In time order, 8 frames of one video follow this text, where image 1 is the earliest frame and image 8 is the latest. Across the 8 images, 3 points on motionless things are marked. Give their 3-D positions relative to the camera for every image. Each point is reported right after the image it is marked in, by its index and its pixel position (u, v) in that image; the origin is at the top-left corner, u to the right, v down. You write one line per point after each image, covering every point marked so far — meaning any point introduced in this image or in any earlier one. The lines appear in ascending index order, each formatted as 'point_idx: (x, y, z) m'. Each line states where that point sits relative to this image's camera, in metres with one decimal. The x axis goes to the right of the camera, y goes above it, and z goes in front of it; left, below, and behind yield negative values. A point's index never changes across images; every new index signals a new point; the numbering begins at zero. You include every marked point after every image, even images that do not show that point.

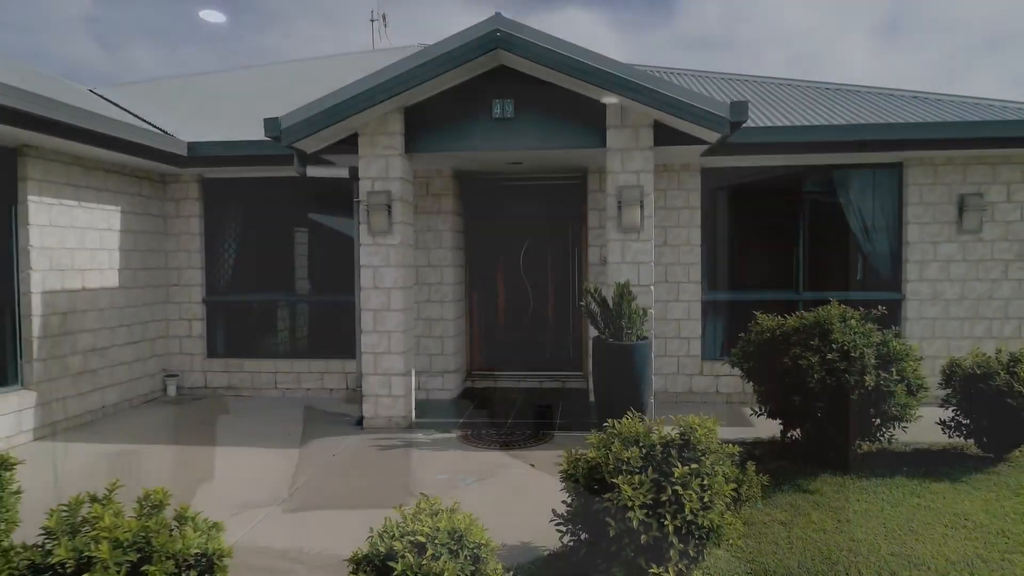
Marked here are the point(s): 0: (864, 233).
0: (+3.2, +0.5, +6.0) m
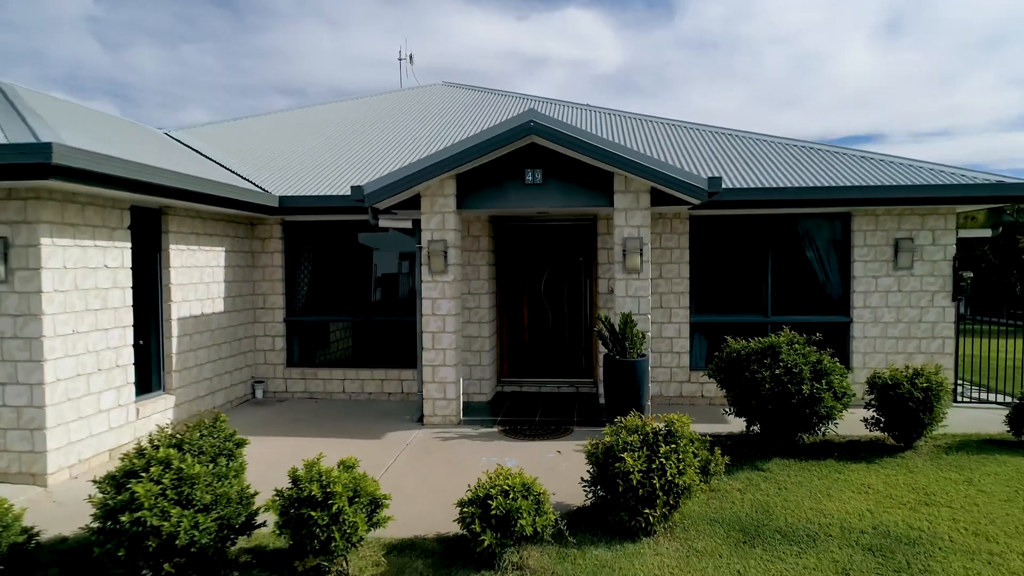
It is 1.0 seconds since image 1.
0: (+3.5, +0.2, +7.4) m
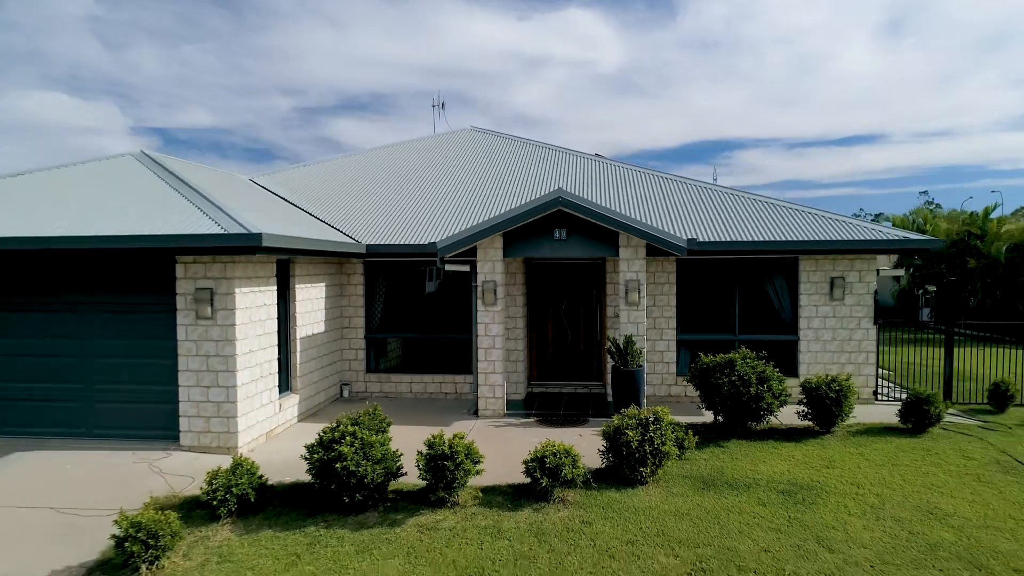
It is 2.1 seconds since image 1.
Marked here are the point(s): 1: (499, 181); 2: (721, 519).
0: (+3.9, -0.2, +9.8) m
1: (-0.3, +1.9, +12.2) m
2: (+1.8, -2.0, +5.8) m
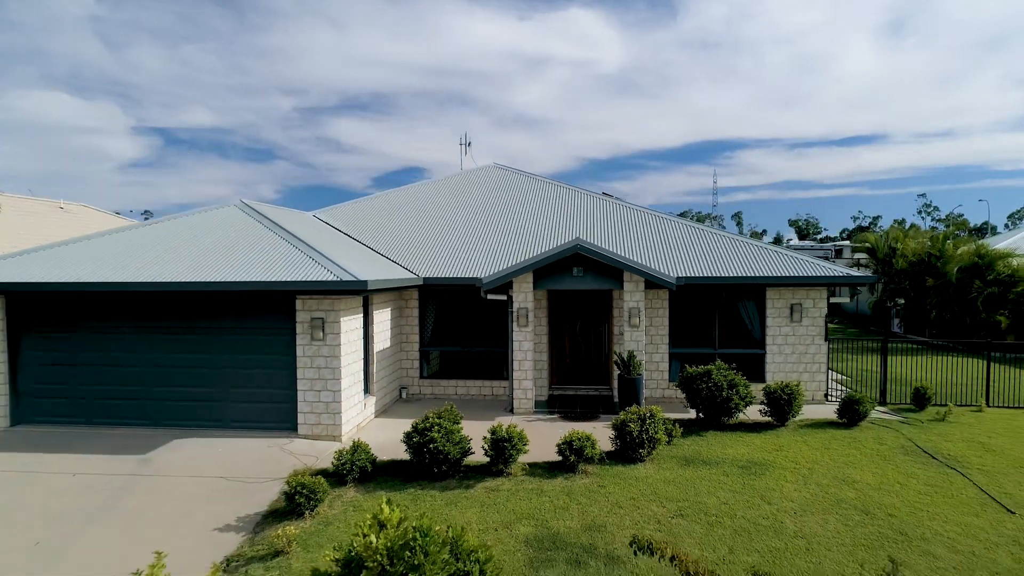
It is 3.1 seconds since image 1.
0: (+4.4, -0.6, +12.3) m
1: (+0.2, +1.5, +14.7) m
2: (+2.3, -2.5, +8.4) m
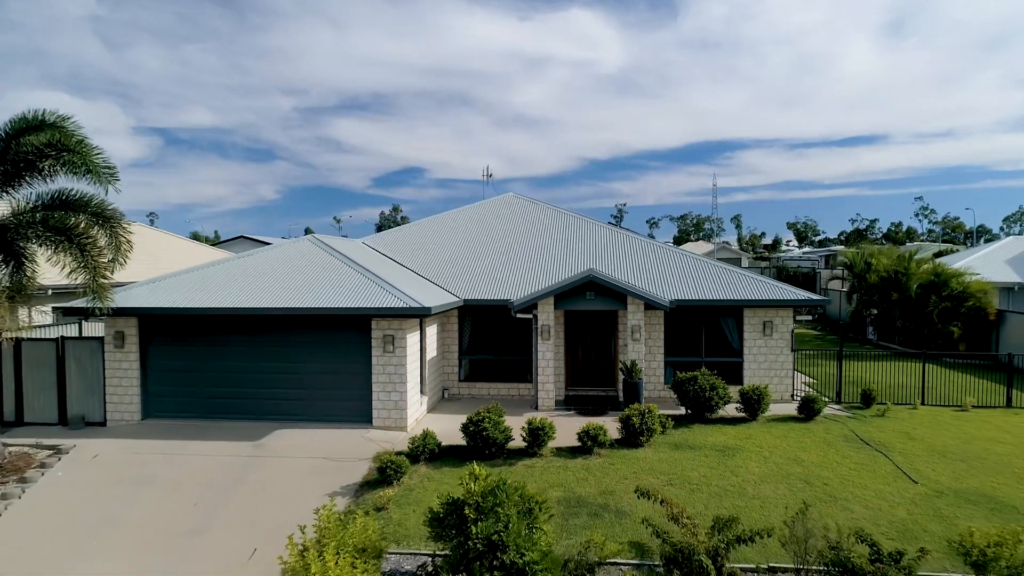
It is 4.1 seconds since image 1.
0: (+4.9, -1.1, +15.1) m
1: (+0.8, +1.1, +17.4) m
2: (+2.9, -2.9, +11.1) m
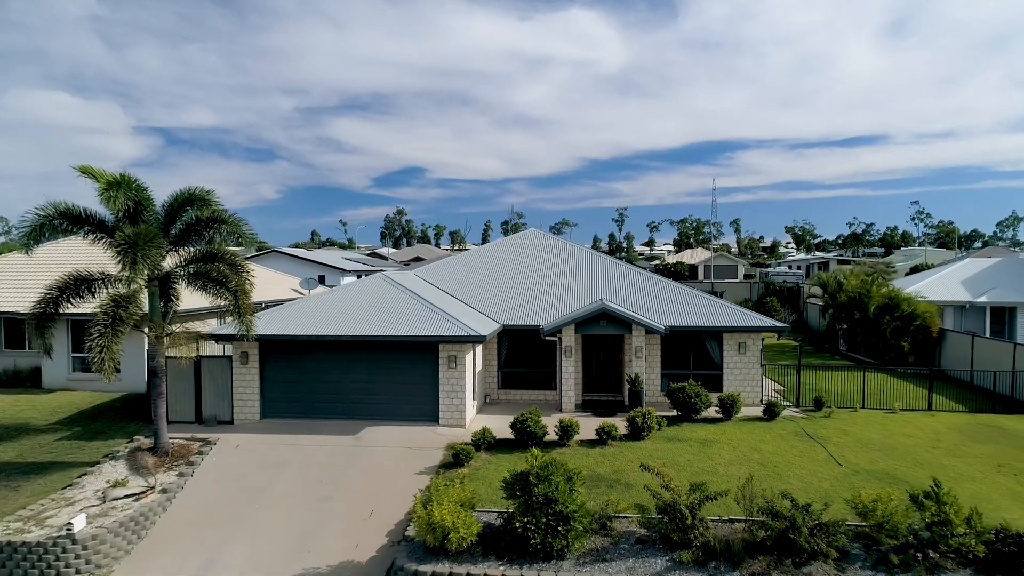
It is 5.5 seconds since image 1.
0: (+5.8, -1.9, +19.1) m
1: (+1.6, +0.3, +21.5) m
2: (+3.7, -3.7, +15.1) m
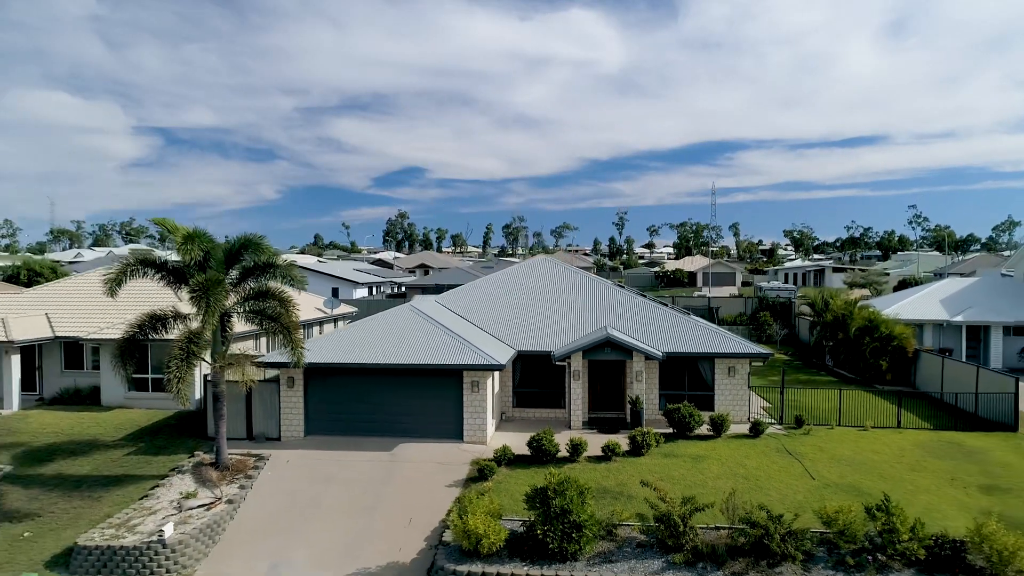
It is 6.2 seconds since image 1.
0: (+6.2, -2.8, +21.3) m
1: (+2.0, -0.7, +23.7) m
2: (+4.1, -4.7, +17.4) m
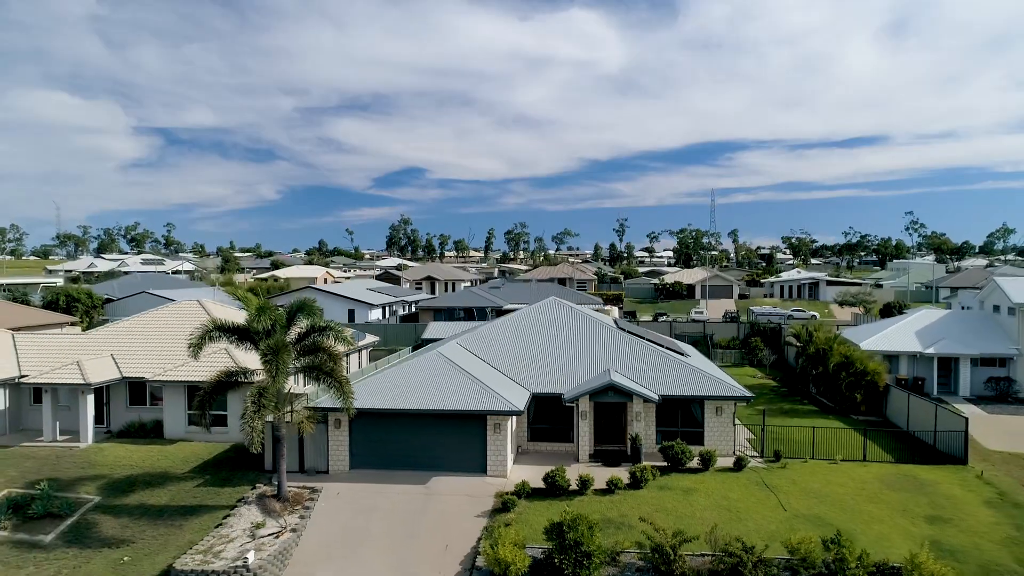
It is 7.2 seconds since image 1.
0: (+6.8, -4.6, +24.4) m
1: (+2.6, -2.5, +26.8) m
2: (+4.7, -6.5, +20.4) m
